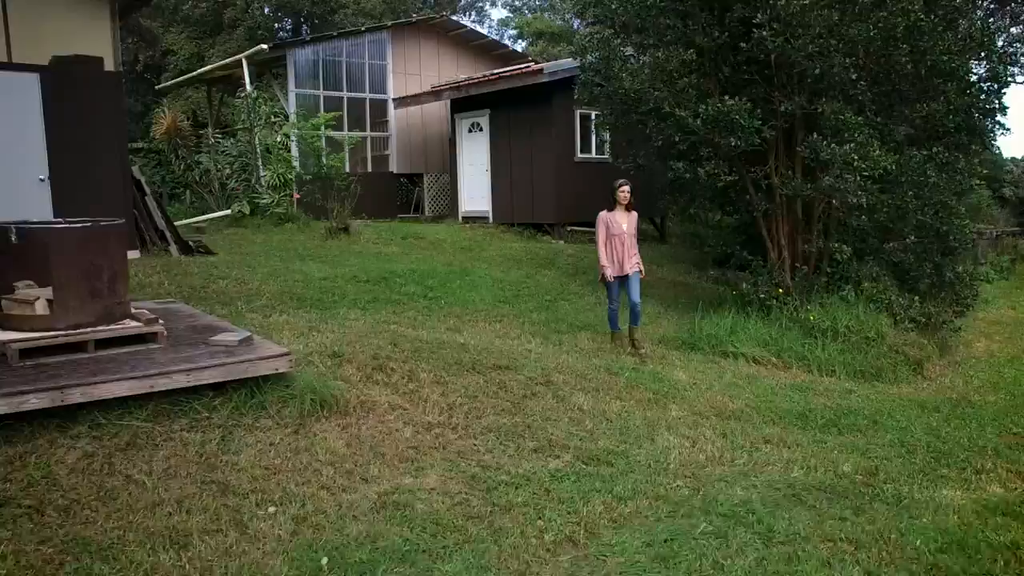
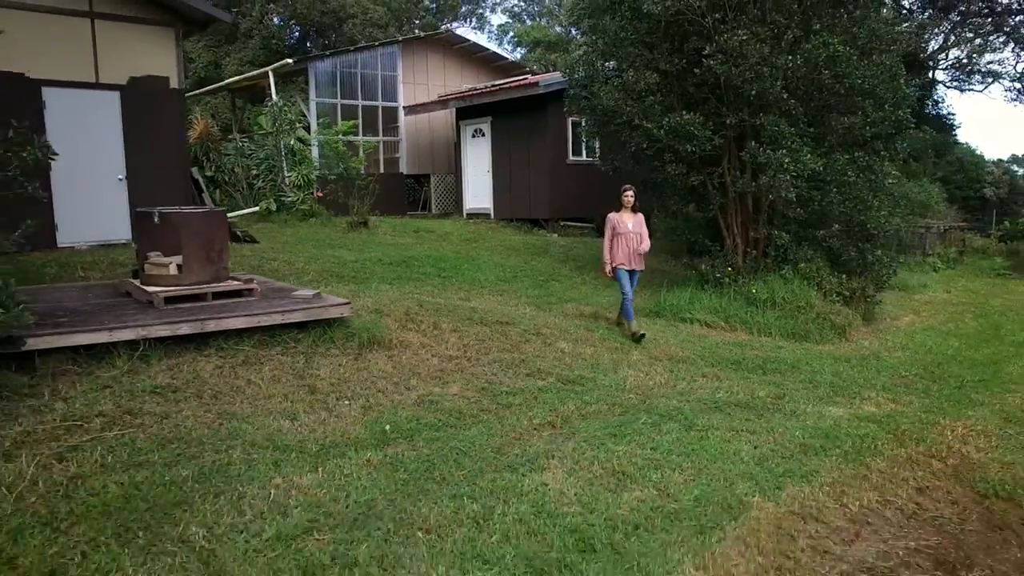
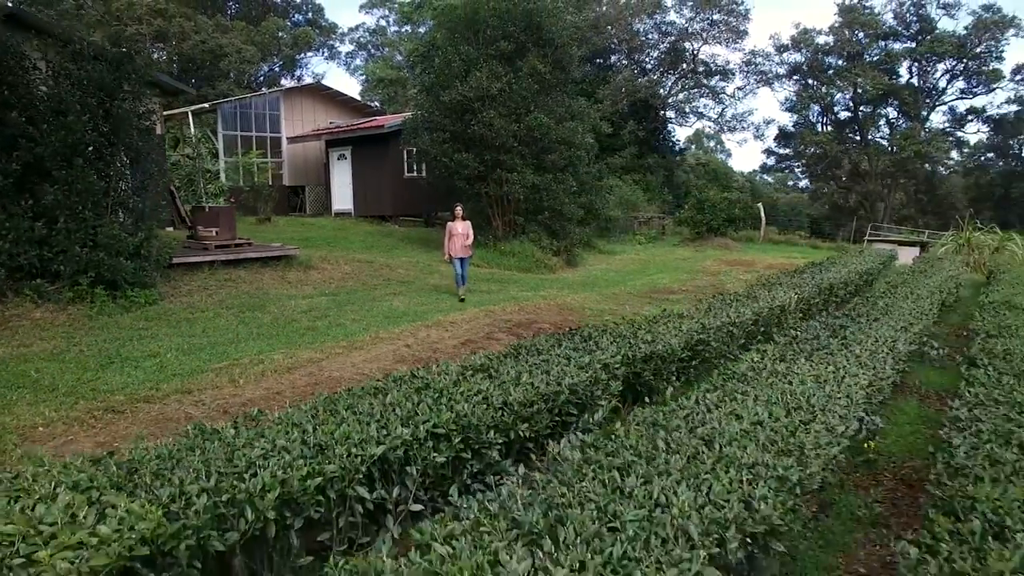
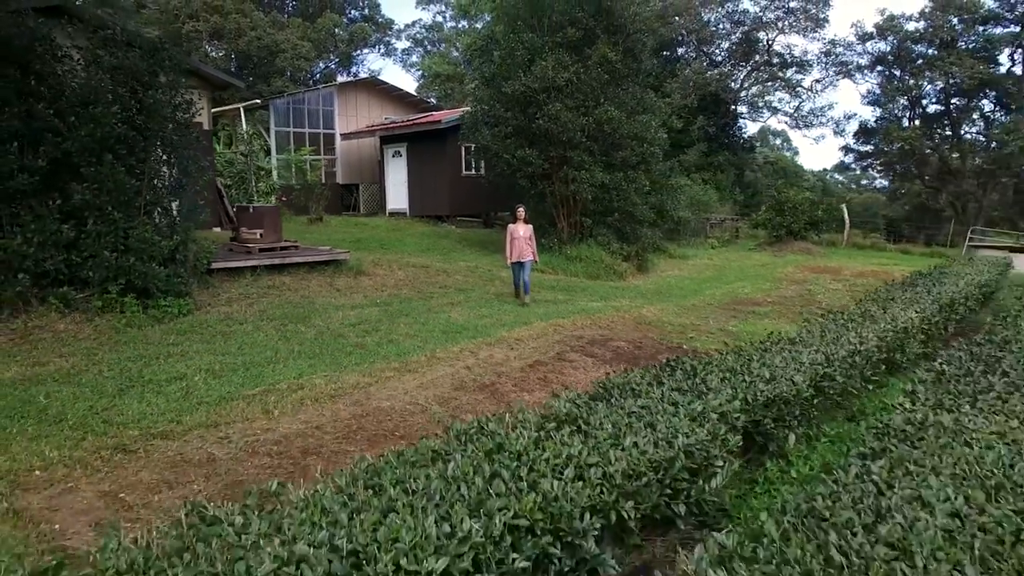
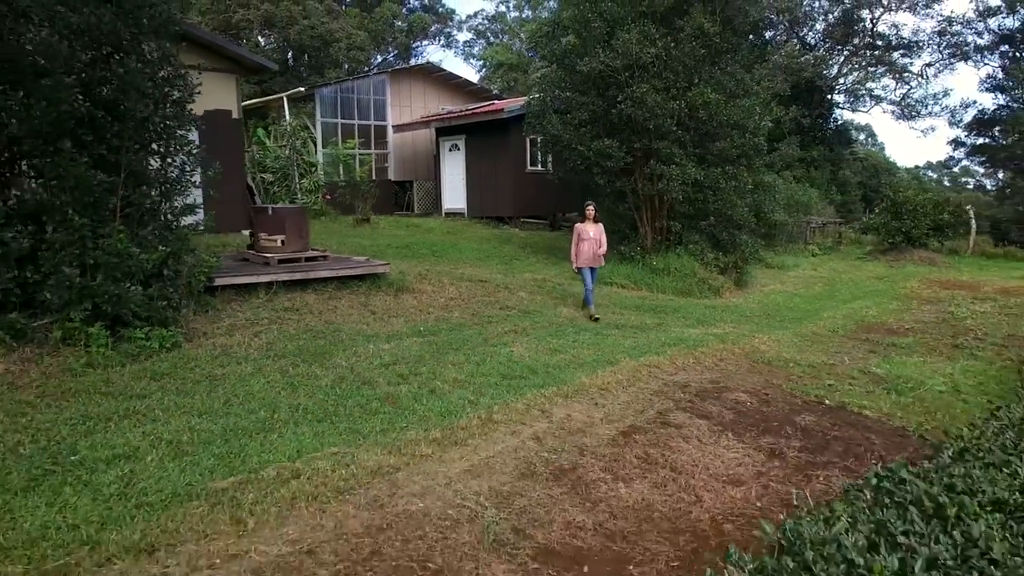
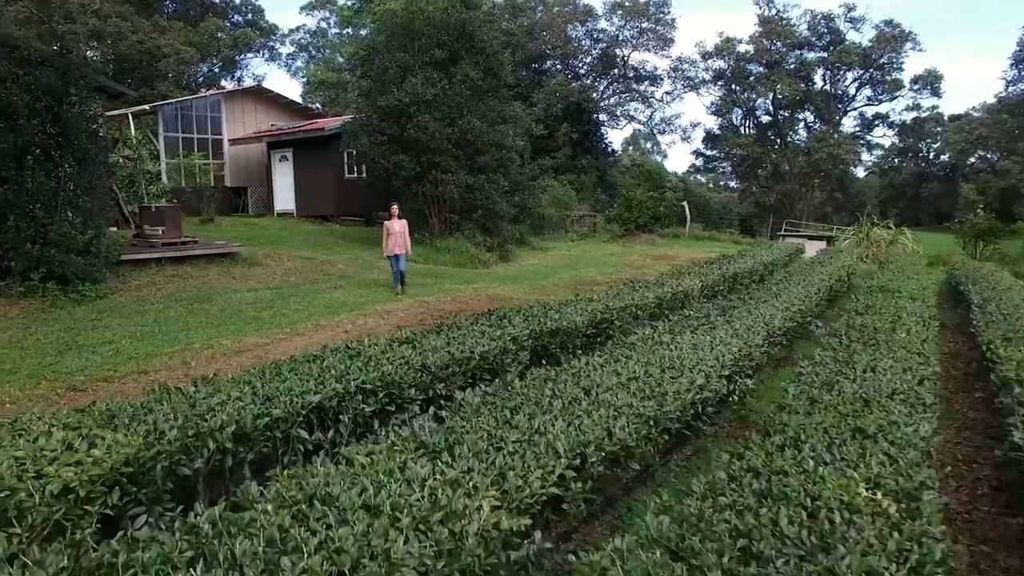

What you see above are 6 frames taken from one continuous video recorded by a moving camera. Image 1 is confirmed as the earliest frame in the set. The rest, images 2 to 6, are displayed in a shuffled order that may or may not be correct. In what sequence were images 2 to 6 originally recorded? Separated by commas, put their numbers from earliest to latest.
2, 5, 4, 3, 6
